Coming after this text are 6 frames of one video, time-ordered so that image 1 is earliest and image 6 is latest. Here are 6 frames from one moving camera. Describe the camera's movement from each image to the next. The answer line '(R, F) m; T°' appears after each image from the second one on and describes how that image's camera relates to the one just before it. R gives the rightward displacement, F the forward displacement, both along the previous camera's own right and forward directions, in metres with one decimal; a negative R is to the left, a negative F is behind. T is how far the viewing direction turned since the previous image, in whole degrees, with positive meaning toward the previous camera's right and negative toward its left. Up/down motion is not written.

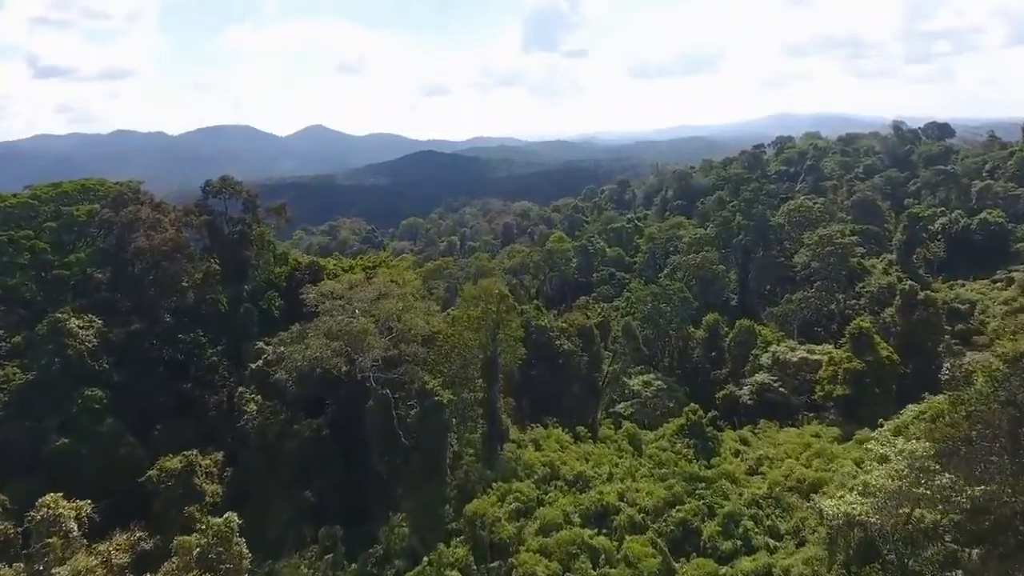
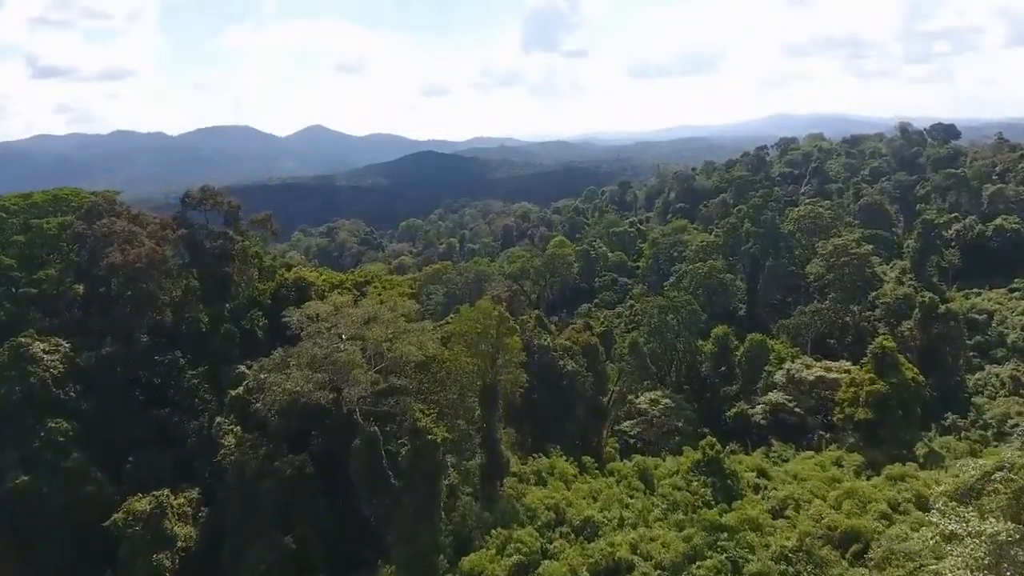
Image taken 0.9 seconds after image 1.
(0.0, +1.3) m; 0°
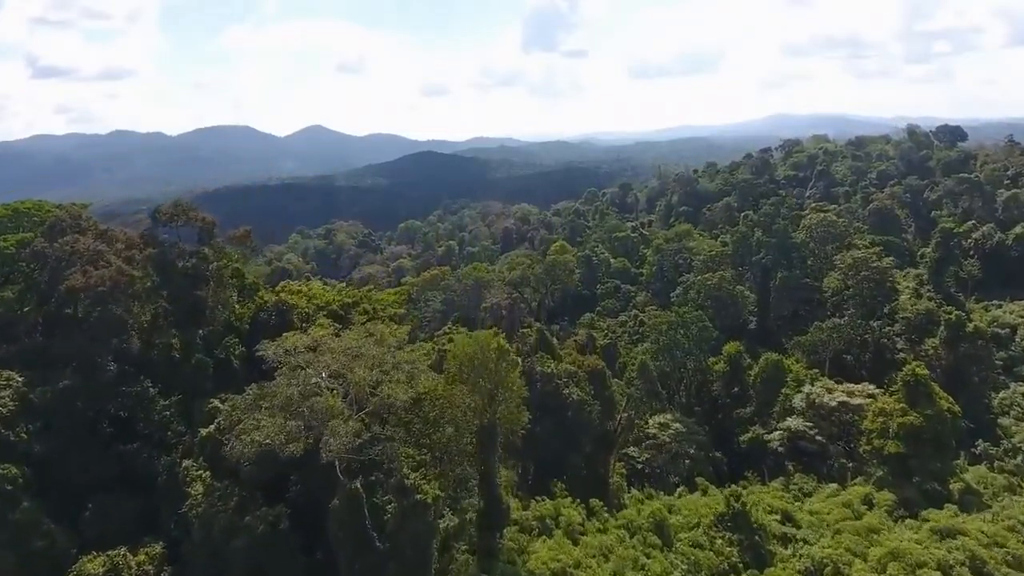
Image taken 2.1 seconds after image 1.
(0.0, +1.6) m; 0°
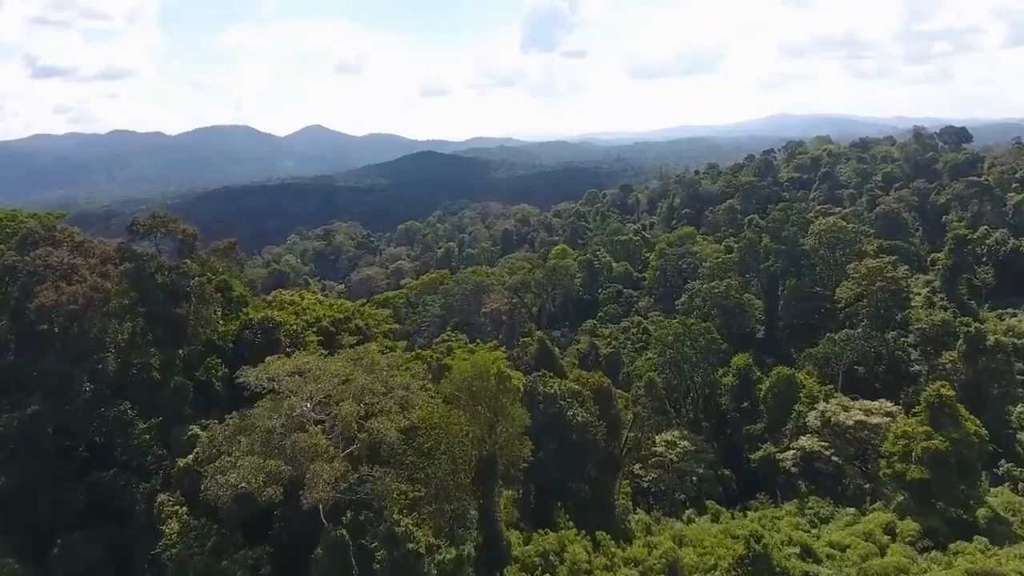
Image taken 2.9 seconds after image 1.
(0.0, +1.0) m; 0°
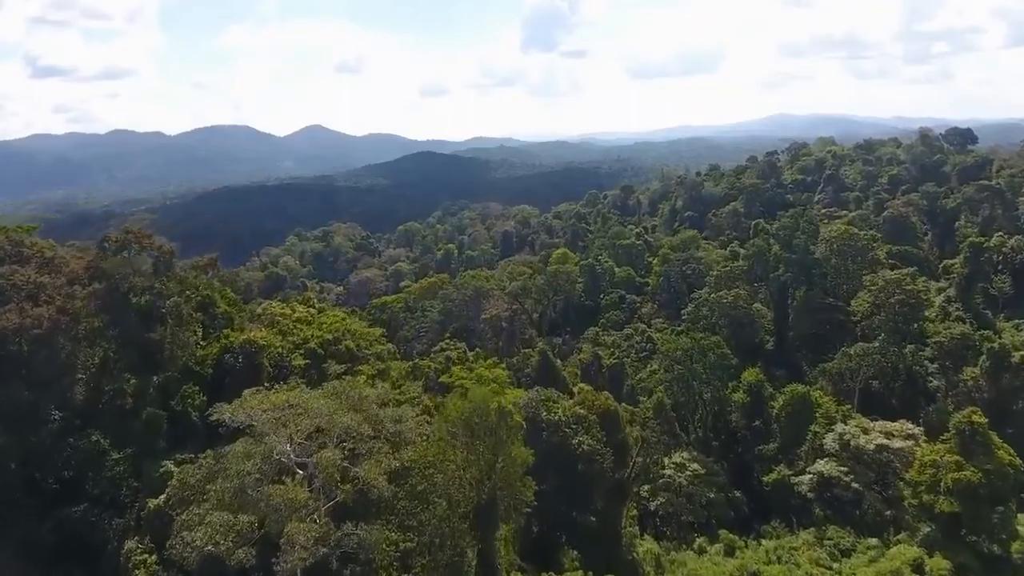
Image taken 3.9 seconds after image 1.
(0.0, +1.2) m; 0°
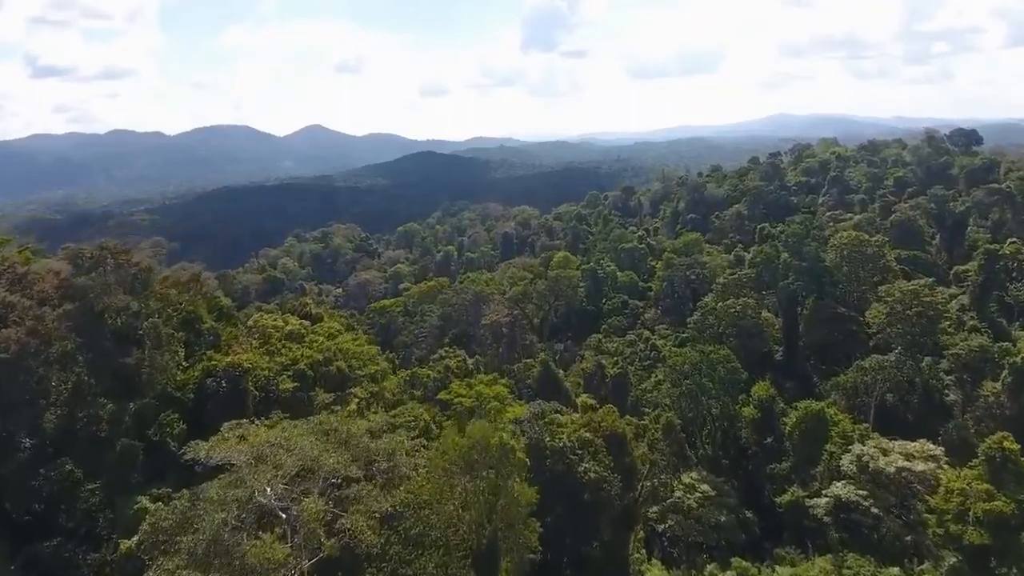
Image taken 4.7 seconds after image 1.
(0.0, +1.0) m; 0°
